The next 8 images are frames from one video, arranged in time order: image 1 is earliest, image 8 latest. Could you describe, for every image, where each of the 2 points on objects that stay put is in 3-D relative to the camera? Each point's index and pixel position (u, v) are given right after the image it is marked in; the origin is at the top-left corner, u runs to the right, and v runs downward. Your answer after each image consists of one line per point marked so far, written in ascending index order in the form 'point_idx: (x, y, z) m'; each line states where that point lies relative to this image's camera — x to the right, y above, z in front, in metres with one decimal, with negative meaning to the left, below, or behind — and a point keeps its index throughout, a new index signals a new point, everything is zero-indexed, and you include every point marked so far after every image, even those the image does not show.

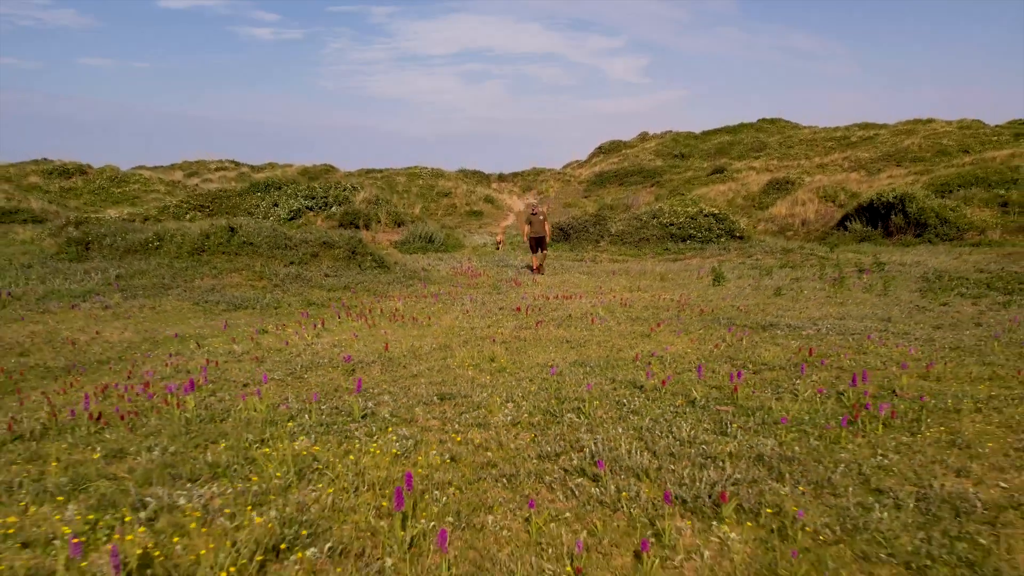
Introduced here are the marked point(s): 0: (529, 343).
0: (+0.1, -0.2, +3.8) m
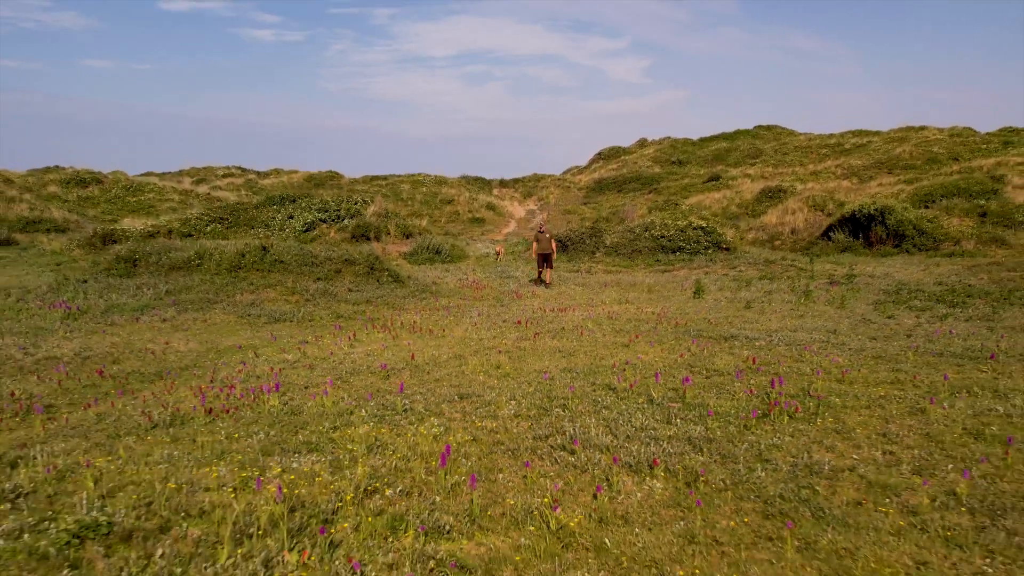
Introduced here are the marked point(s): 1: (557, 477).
0: (+0.1, -0.3, +4.5) m
1: (+0.1, -0.4, +2.3) m
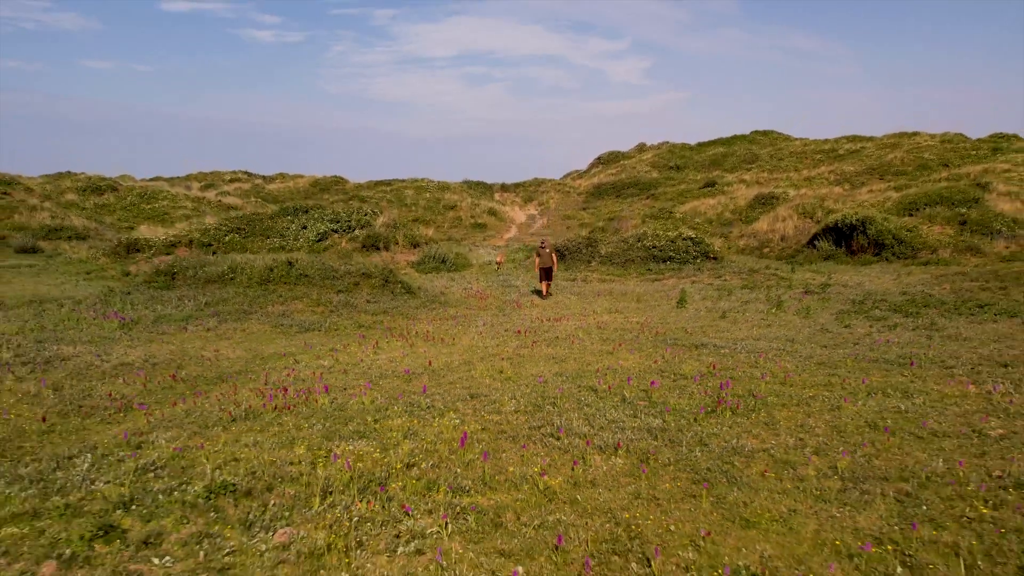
0: (+0.1, -0.4, +5.3) m
1: (+0.1, -0.5, +3.1) m
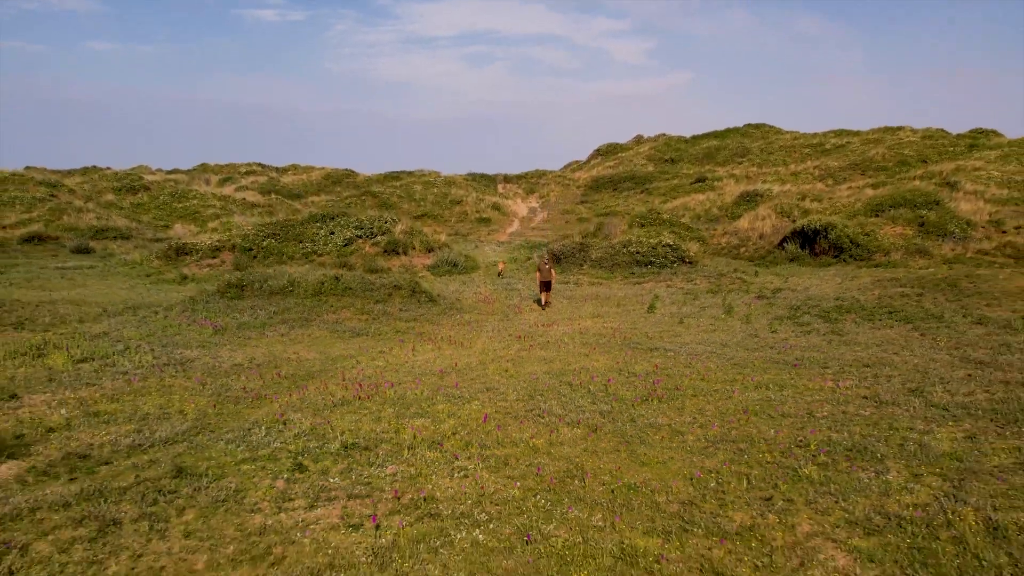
0: (+0.1, -0.5, +7.2) m
1: (+0.1, -0.7, +5.0) m
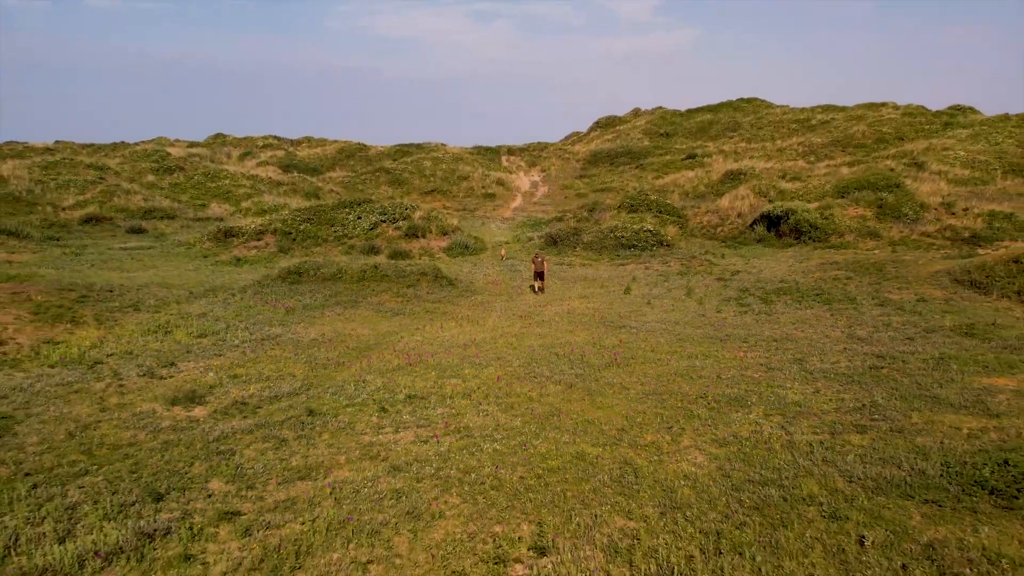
0: (+0.1, -0.5, +9.7) m
1: (+0.1, -0.7, +7.5) m
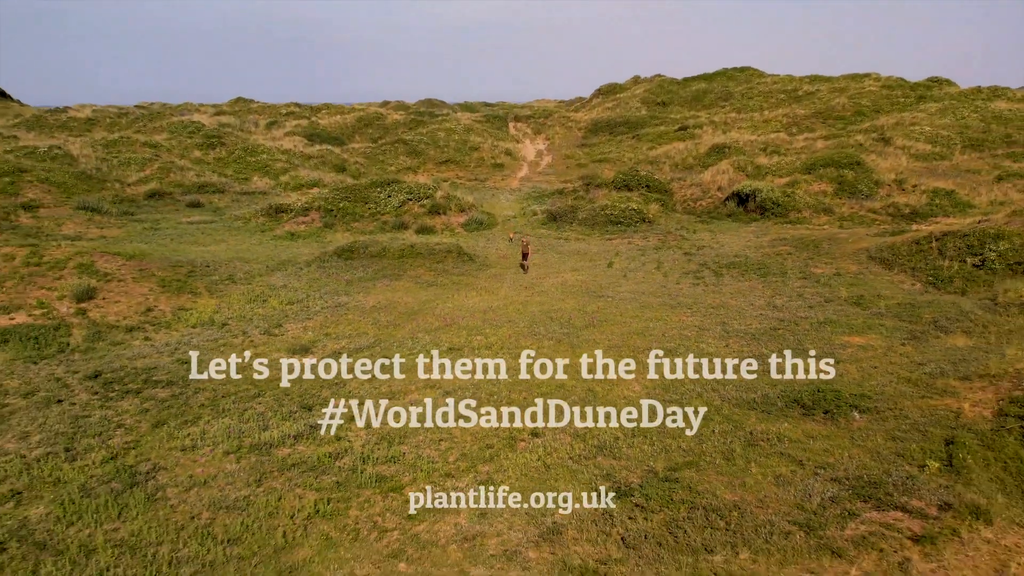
0: (+0.2, -0.2, +13.0) m
1: (+0.2, -0.6, +10.8) m
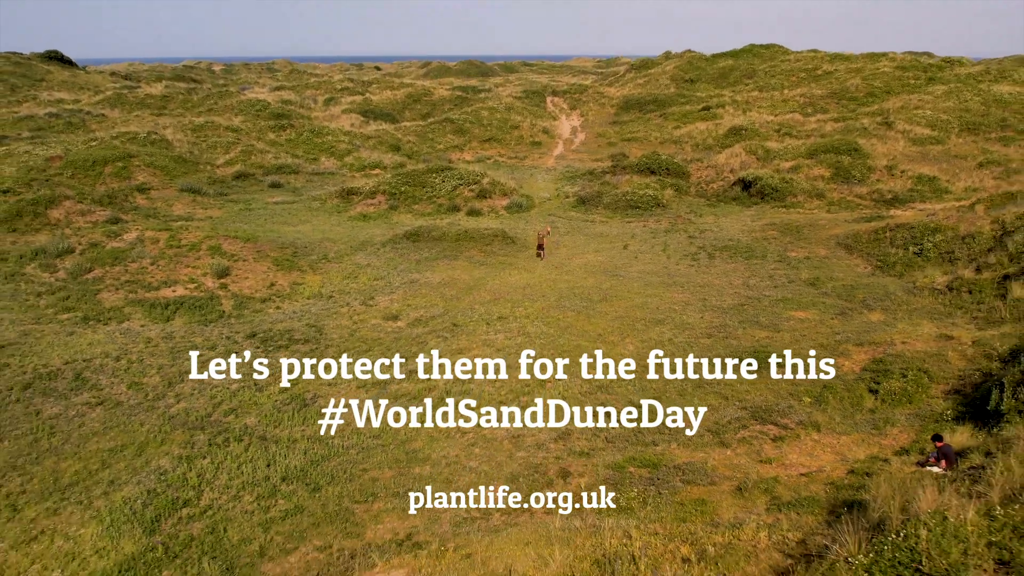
0: (+0.8, +0.1, +16.7) m
1: (+0.7, -0.3, +14.6) m
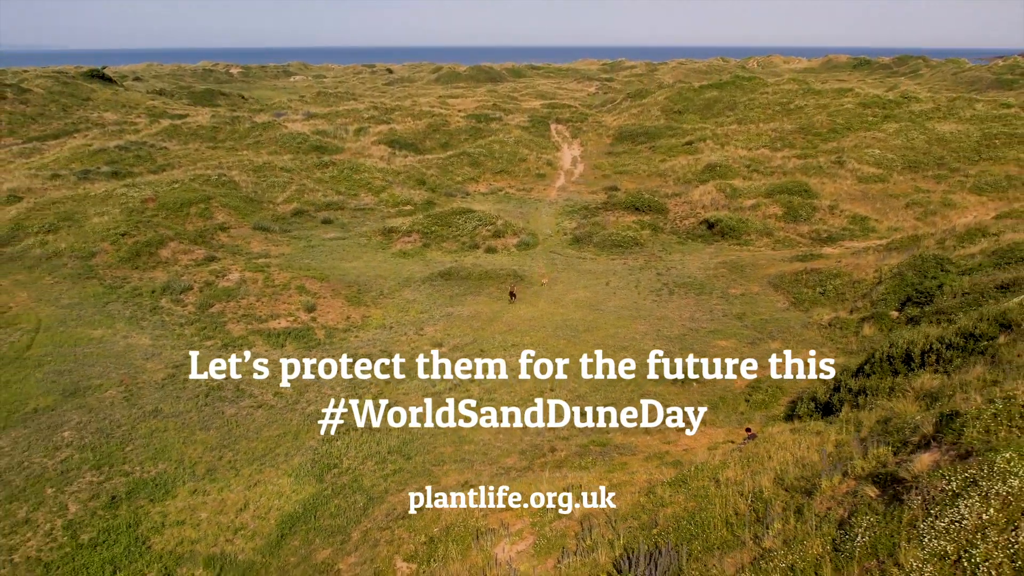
0: (+1.0, -0.6, +22.8) m
1: (+0.9, -1.1, +20.7) m
